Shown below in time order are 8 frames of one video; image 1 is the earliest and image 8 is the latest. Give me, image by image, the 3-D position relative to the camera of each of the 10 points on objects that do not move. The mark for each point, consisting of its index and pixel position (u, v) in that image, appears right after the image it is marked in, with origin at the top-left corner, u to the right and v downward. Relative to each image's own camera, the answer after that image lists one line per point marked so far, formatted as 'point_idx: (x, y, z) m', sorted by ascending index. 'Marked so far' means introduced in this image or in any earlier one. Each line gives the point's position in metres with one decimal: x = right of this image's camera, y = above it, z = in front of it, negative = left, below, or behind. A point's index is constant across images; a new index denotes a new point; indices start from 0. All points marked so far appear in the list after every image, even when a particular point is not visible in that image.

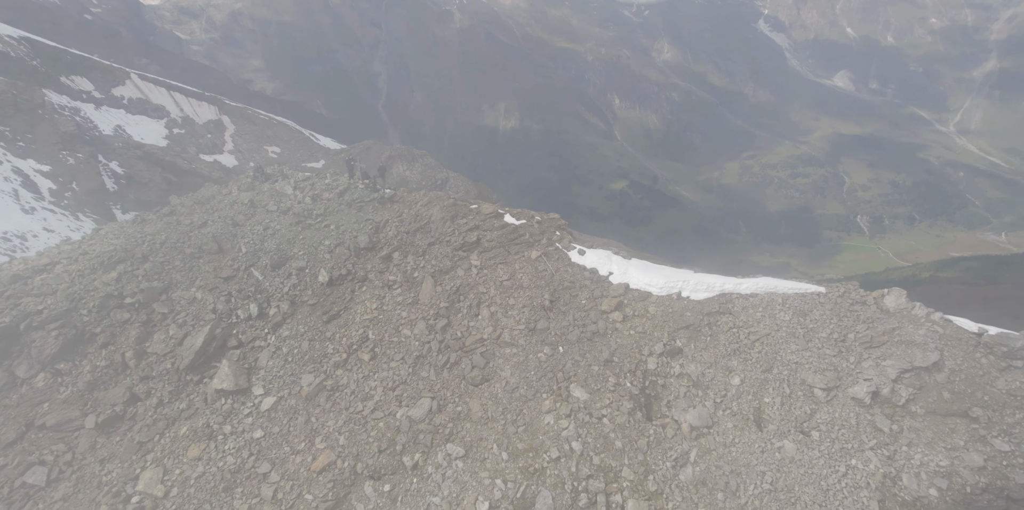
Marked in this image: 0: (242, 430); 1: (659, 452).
0: (-10.1, -6.6, +18.5) m
1: (+4.6, -6.2, +15.4) m
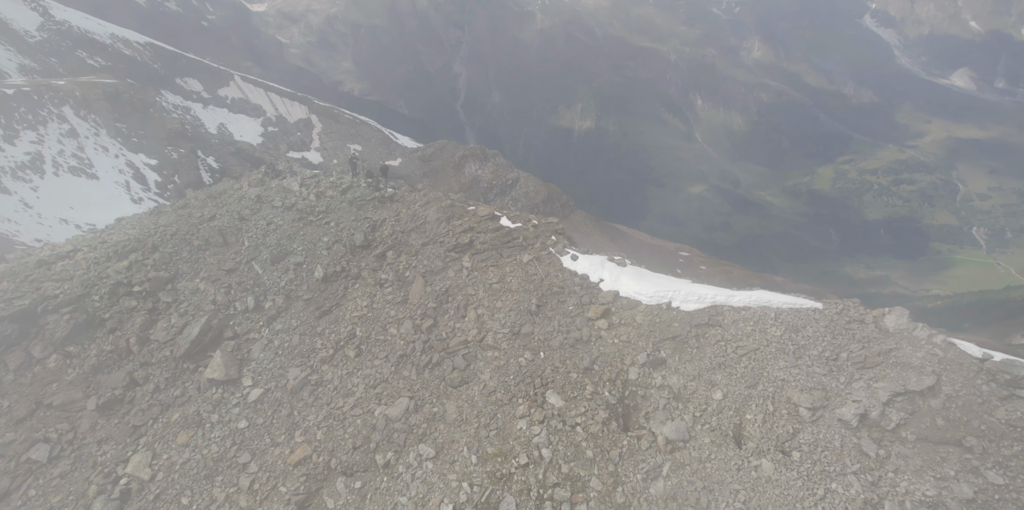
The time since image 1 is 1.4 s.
0: (-10.9, -6.4, +18.9) m
1: (+3.6, -6.4, +15.0) m
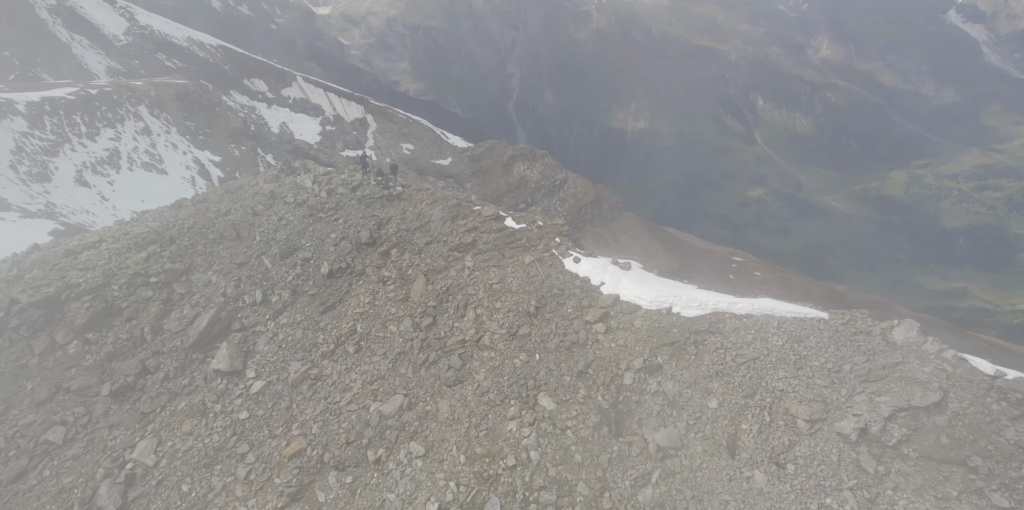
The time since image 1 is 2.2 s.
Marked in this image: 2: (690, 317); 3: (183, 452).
0: (-11.1, -6.1, +19.3) m
1: (+3.3, -6.5, +14.9) m
2: (+6.9, -2.4, +18.9) m
3: (-12.2, -7.3, +18.2) m
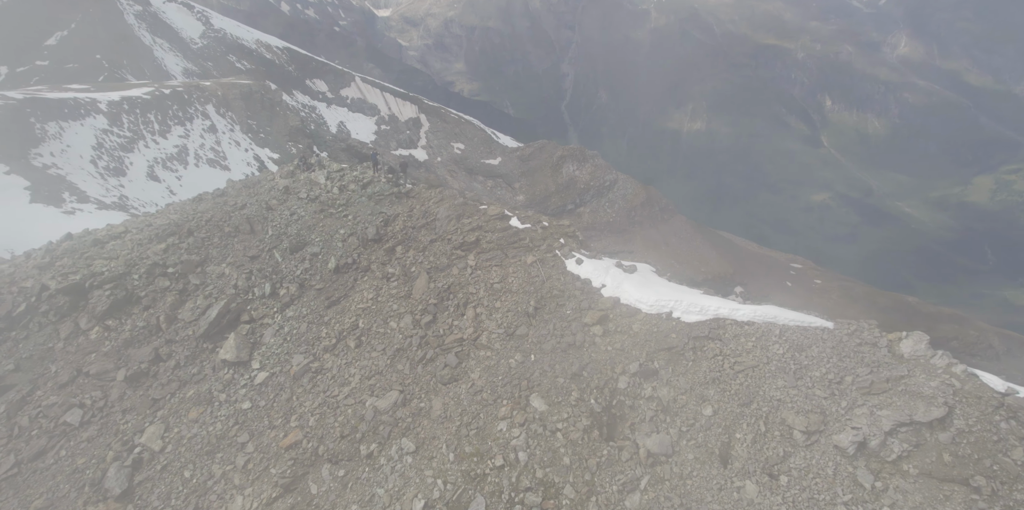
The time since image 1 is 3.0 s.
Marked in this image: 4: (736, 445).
0: (-11.2, -5.9, +19.8) m
1: (+2.9, -6.6, +14.8) m
2: (+6.8, -2.6, +18.6) m
3: (-12.4, -7.0, +18.7) m
4: (+6.9, -5.9, +15.1) m
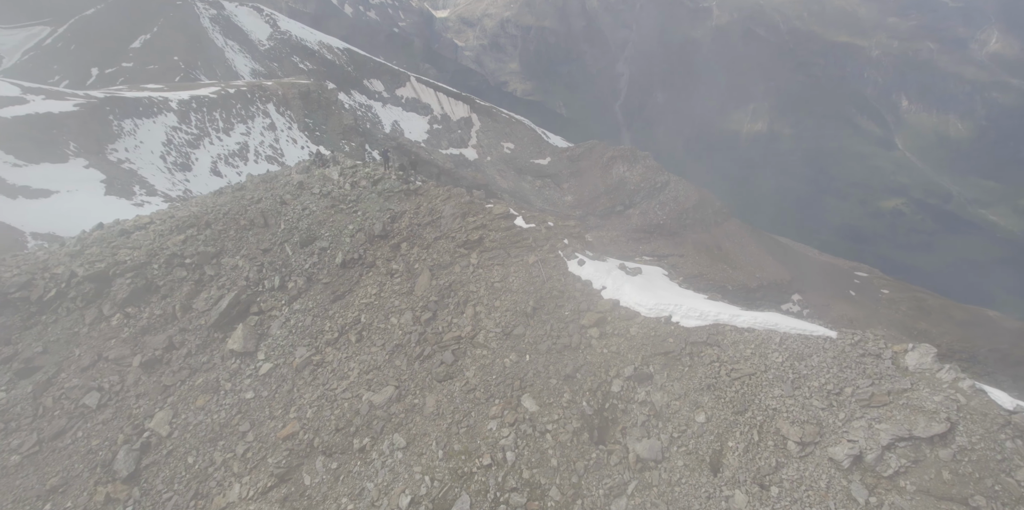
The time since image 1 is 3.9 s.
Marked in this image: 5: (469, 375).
0: (-11.4, -5.6, +20.4) m
1: (+2.5, -6.7, +14.7) m
2: (+6.6, -2.7, +18.4) m
3: (-12.6, -6.7, +19.4) m
4: (+6.5, -6.0, +14.9) m
5: (-1.6, -4.4, +17.8) m
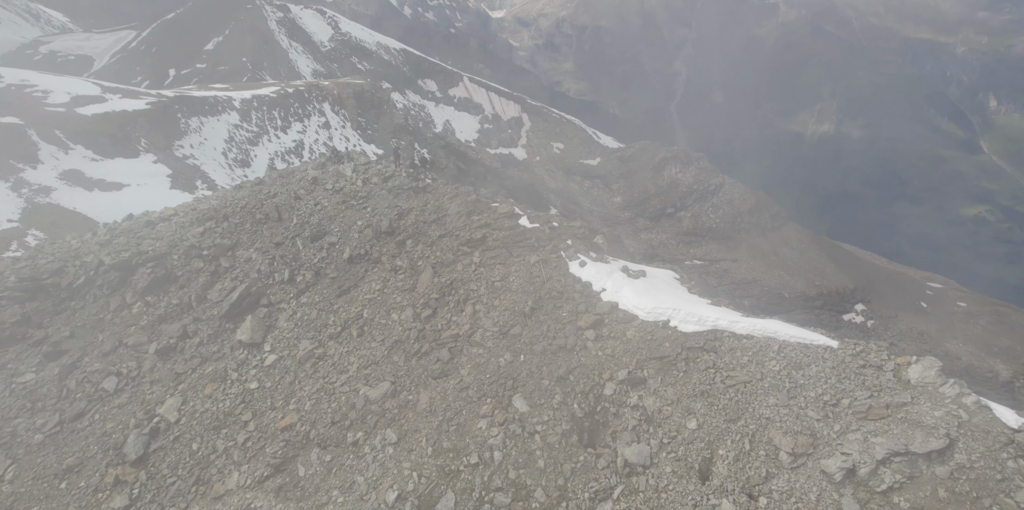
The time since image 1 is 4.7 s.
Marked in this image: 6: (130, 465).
0: (-11.5, -5.3, +21.0) m
1: (+2.1, -6.8, +14.8) m
2: (+6.5, -2.9, +18.2) m
3: (-12.8, -6.4, +20.0) m
4: (+6.2, -6.2, +14.8) m
5: (-1.8, -4.3, +18.0) m
6: (-14.3, -7.8, +18.4) m
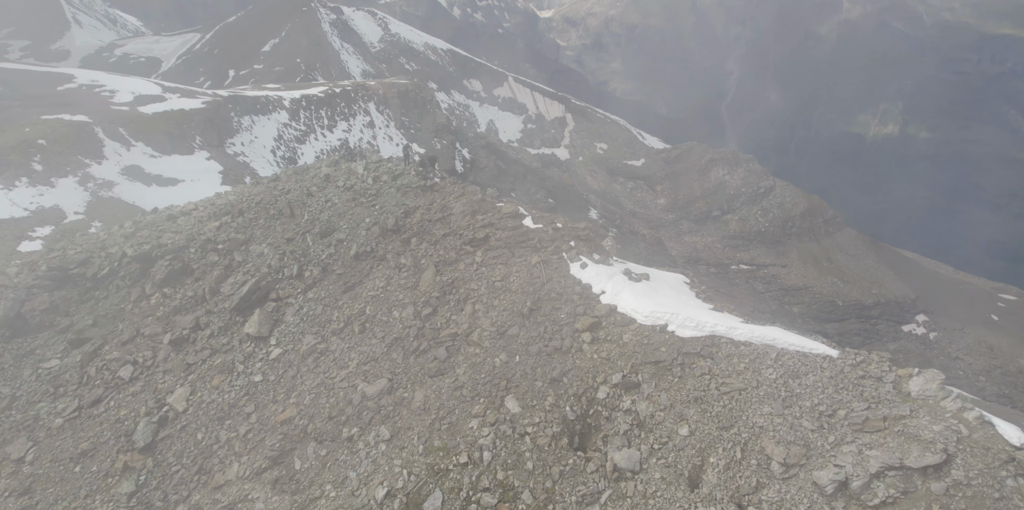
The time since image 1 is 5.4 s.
0: (-11.6, -5.1, +21.5) m
1: (+1.7, -6.9, +14.8) m
2: (+6.3, -3.0, +18.0) m
3: (-12.9, -6.2, +20.6) m
4: (+5.8, -6.4, +14.6) m
5: (-2.0, -4.3, +18.2) m
6: (-14.5, -7.6, +19.0) m
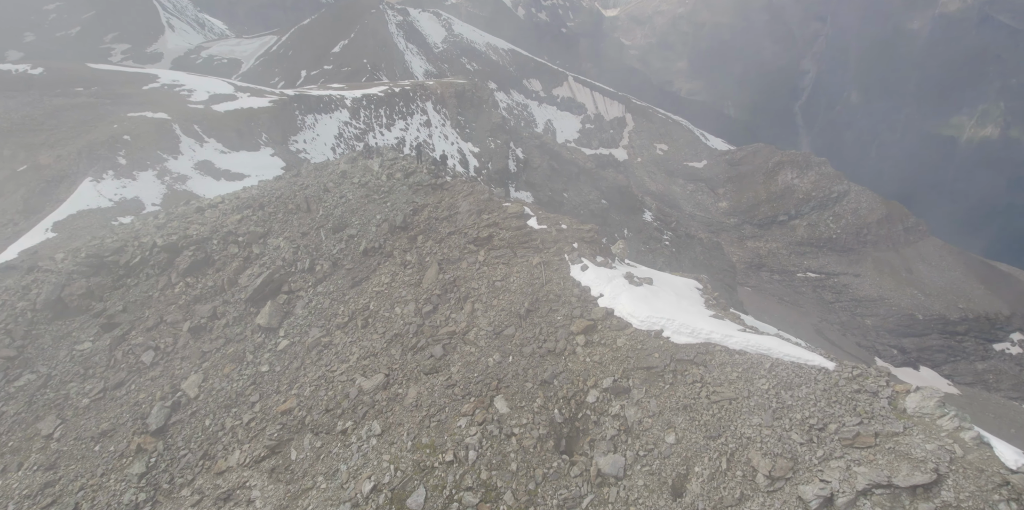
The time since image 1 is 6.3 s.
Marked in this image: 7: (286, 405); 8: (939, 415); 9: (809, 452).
0: (-11.6, -4.9, +22.4) m
1: (+1.2, -7.0, +15.0) m
2: (+6.1, -3.2, +17.9) m
3: (-13.1, -6.0, +21.5) m
4: (+5.3, -6.6, +14.6) m
5: (-2.2, -4.4, +18.5) m
6: (-14.8, -7.3, +20.1) m
7: (-8.9, -5.9, +19.5) m
8: (+12.3, -4.6, +14.2) m
9: (+8.7, -5.7, +14.3) m
